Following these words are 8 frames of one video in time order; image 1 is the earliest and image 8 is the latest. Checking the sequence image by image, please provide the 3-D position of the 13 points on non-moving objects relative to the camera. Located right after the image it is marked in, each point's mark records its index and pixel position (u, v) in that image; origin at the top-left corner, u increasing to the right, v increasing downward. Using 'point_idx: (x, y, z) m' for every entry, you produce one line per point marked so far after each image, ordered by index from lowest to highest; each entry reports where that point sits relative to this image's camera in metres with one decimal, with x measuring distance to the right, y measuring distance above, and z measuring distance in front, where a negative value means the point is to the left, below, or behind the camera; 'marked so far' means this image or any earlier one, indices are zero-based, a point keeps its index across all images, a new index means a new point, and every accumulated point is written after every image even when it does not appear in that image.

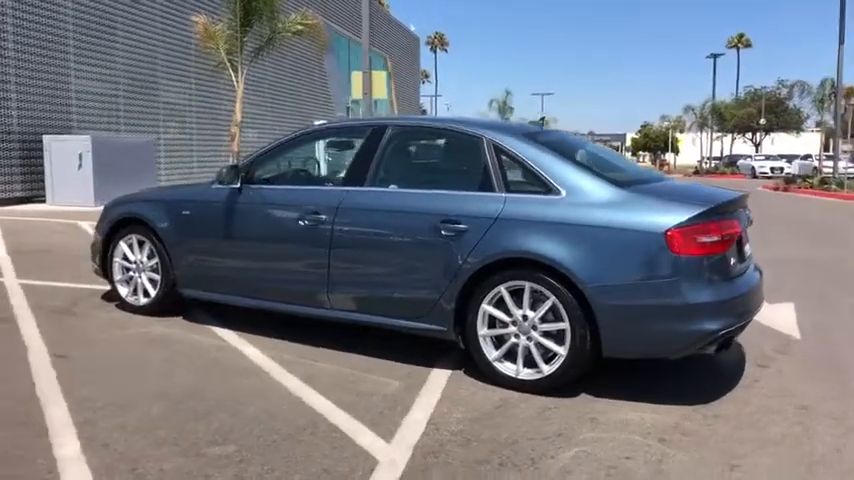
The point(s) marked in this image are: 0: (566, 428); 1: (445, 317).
0: (+0.9, -1.2, +4.4) m
1: (+0.2, -0.6, +5.3) m
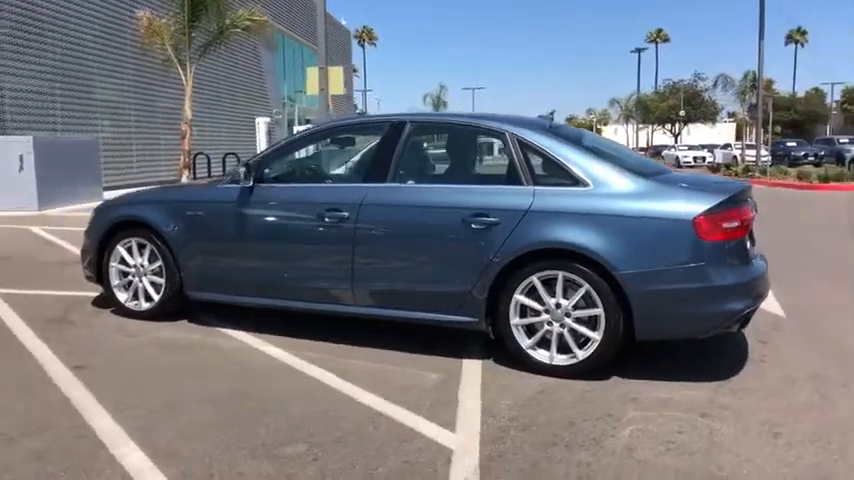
0: (+1.2, -1.1, +4.6) m
1: (+0.4, -0.5, +5.4) m
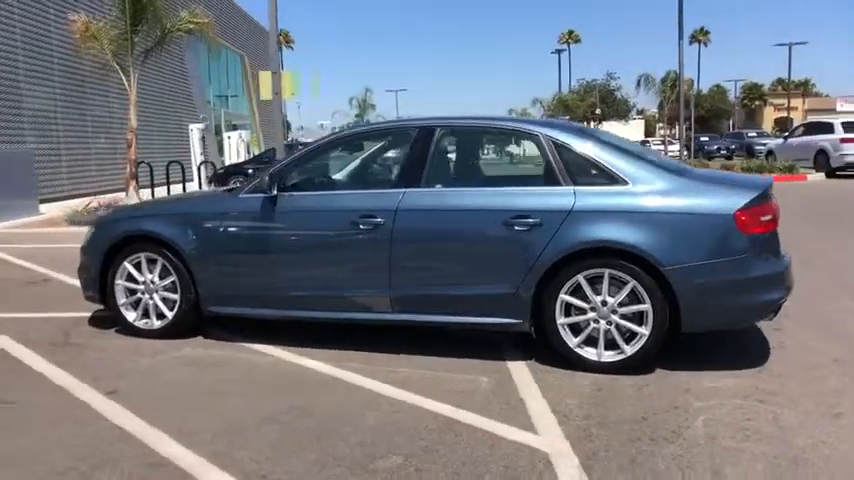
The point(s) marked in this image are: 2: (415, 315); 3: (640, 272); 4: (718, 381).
0: (+1.7, -1.1, +4.8) m
1: (+0.7, -0.5, +5.4) m
2: (-0.1, -0.6, +5.7) m
3: (+1.6, -0.2, +5.2) m
4: (+2.1, -1.0, +5.1) m
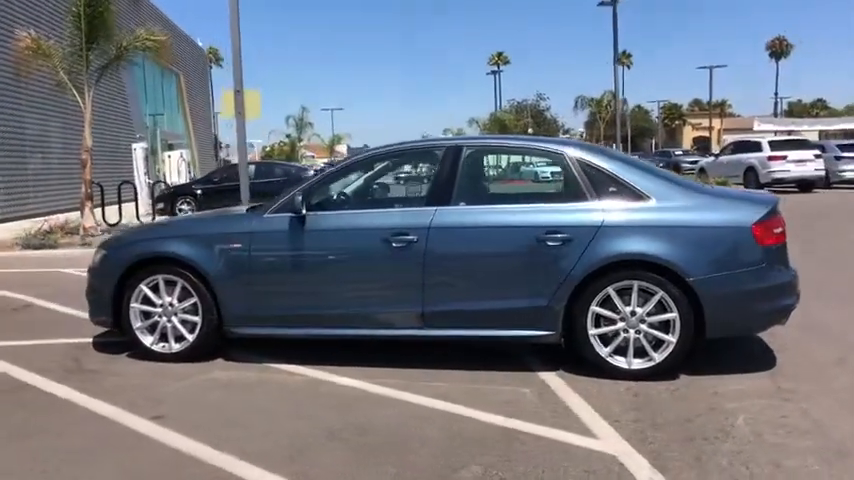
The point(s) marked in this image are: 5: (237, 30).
0: (+2.0, -1.1, +5.1) m
1: (+1.0, -0.6, +5.7) m
2: (+0.1, -0.7, +5.8) m
3: (+1.8, -0.3, +5.5) m
4: (+2.4, -1.1, +5.4) m
5: (-4.0, +4.4, +15.0) m
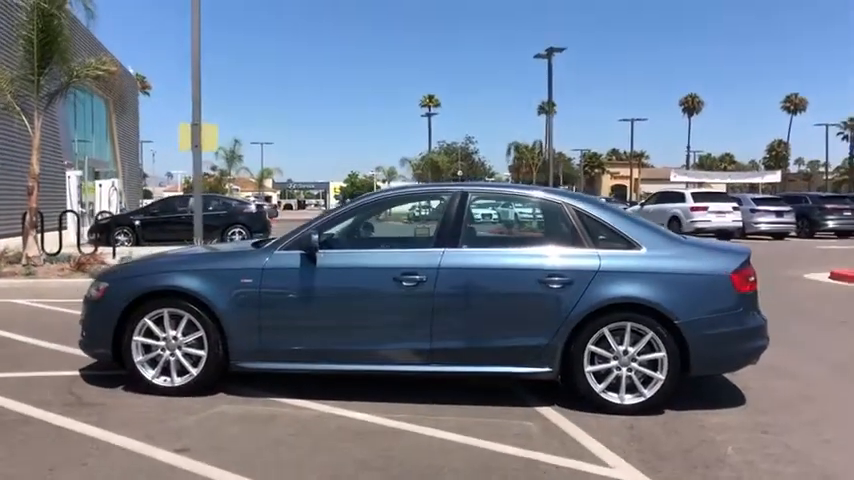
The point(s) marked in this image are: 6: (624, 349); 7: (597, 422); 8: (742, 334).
0: (+2.1, -1.5, +5.6) m
1: (+1.1, -1.0, +6.0) m
2: (+0.2, -1.1, +6.1) m
3: (+1.9, -0.7, +6.0) m
4: (+2.5, -1.5, +6.0) m
5: (-4.8, +3.7, +15.1) m
6: (+1.7, -0.9, +6.0) m
7: (+1.4, -1.5, +5.7) m
8: (+2.6, -0.8, +6.0) m
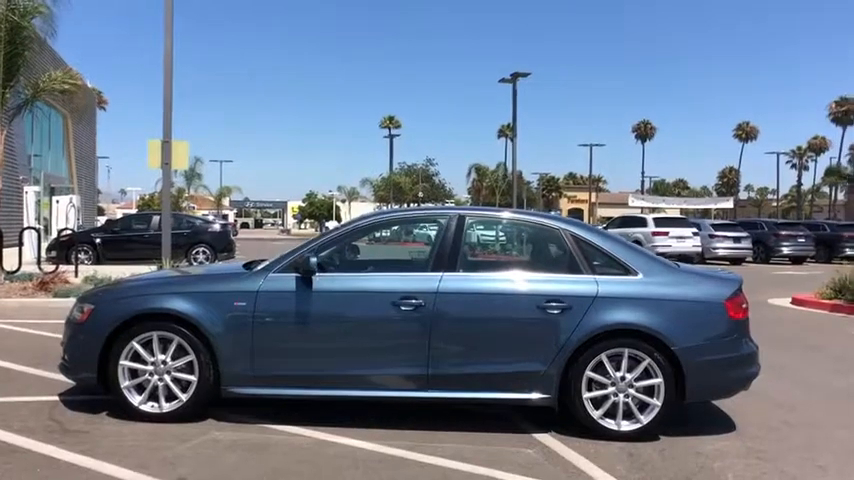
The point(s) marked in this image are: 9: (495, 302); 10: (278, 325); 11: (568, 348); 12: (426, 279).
0: (+2.1, -1.7, +5.6) m
1: (+1.0, -1.2, +6.0) m
2: (+0.2, -1.3, +6.0) m
3: (+1.9, -0.9, +6.0) m
4: (+2.4, -1.7, +6.0) m
5: (-5.3, +3.3, +14.8) m
6: (+1.6, -1.1, +6.0) m
7: (+1.4, -1.7, +5.7) m
8: (+2.6, -1.0, +6.1) m
9: (+0.6, -0.5, +6.0) m
10: (-1.3, -0.7, +6.0) m
11: (+1.2, -0.9, +6.0) m
12: (0.0, -0.3, +6.1) m
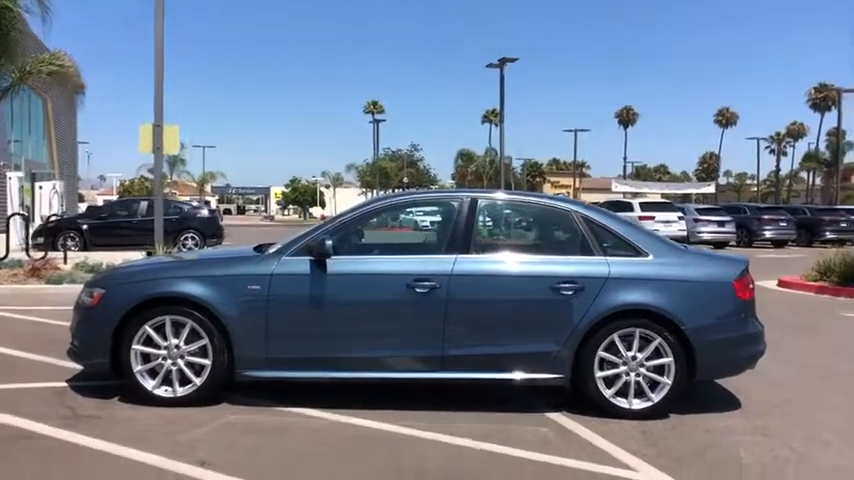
0: (+2.2, -1.6, +5.7) m
1: (+1.2, -1.1, +6.1) m
2: (+0.3, -1.1, +6.1) m
3: (+2.0, -0.8, +6.1) m
4: (+2.5, -1.6, +6.1) m
5: (-5.4, +3.6, +14.6) m
6: (+1.8, -1.0, +6.1) m
7: (+1.5, -1.5, +5.8) m
8: (+2.7, -0.9, +6.2) m
9: (+0.7, -0.4, +6.0) m
10: (-1.1, -0.6, +6.0) m
11: (+1.3, -0.7, +6.1) m
12: (+0.1, -0.2, +6.1) m
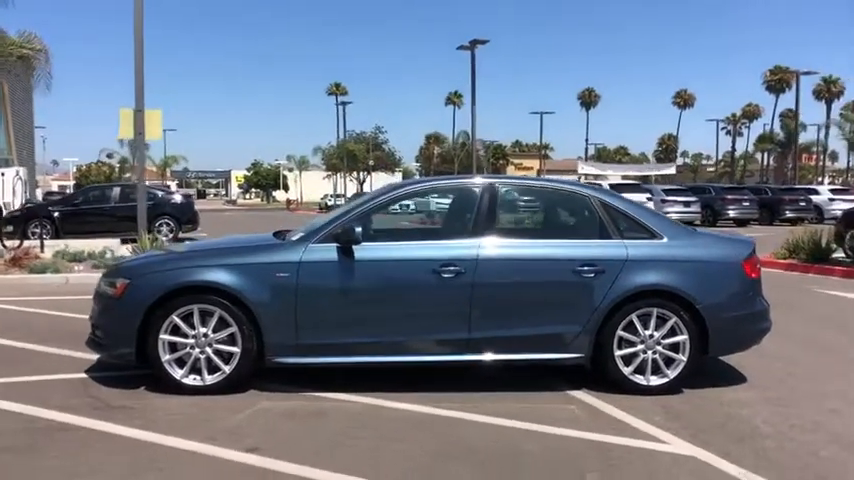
0: (+2.5, -1.4, +6.0) m
1: (+1.4, -0.9, +6.3) m
2: (+0.5, -1.0, +6.3) m
3: (+2.2, -0.6, +6.4) m
4: (+2.8, -1.4, +6.4) m
5: (-5.7, +3.9, +14.4) m
6: (+2.0, -0.8, +6.3) m
7: (+1.7, -1.4, +6.1) m
8: (+2.9, -0.7, +6.5) m
9: (+0.9, -0.2, +6.2) m
10: (-0.9, -0.5, +6.1) m
11: (+1.5, -0.6, +6.3) m
12: (+0.3, 0.0, +6.2) m
